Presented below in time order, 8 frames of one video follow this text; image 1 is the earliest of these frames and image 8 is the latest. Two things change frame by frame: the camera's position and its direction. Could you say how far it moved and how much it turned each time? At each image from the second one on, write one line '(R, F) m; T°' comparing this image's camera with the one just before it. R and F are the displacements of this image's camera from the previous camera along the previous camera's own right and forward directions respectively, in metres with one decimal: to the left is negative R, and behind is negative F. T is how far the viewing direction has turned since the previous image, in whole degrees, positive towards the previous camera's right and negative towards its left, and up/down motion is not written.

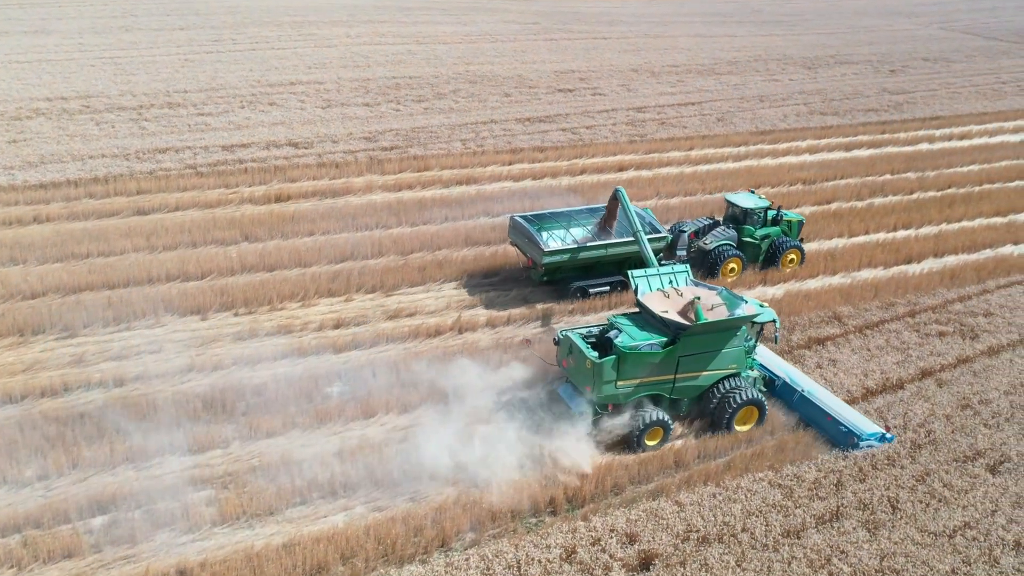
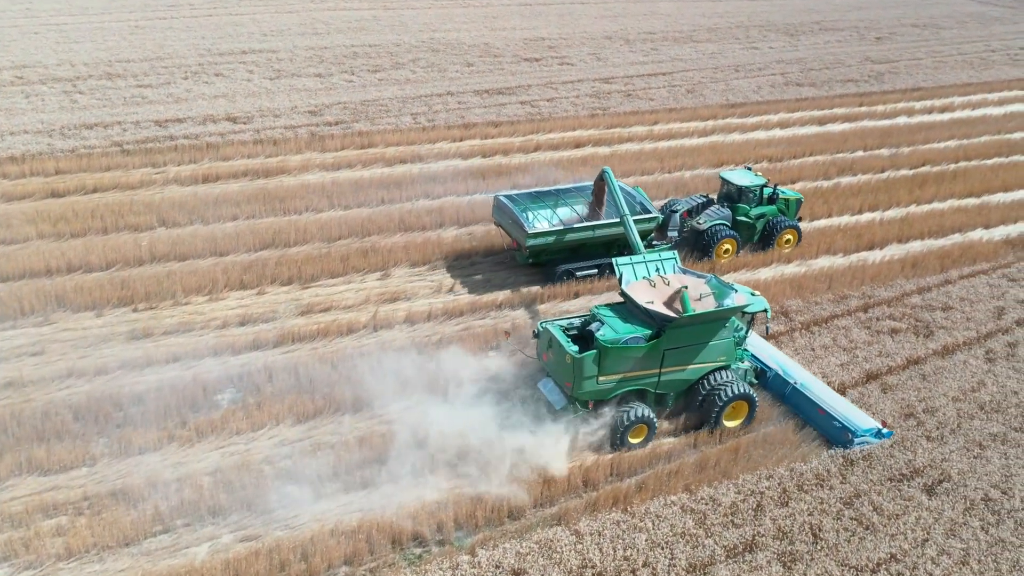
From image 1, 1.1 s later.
(+1.1, +0.9) m; 0°
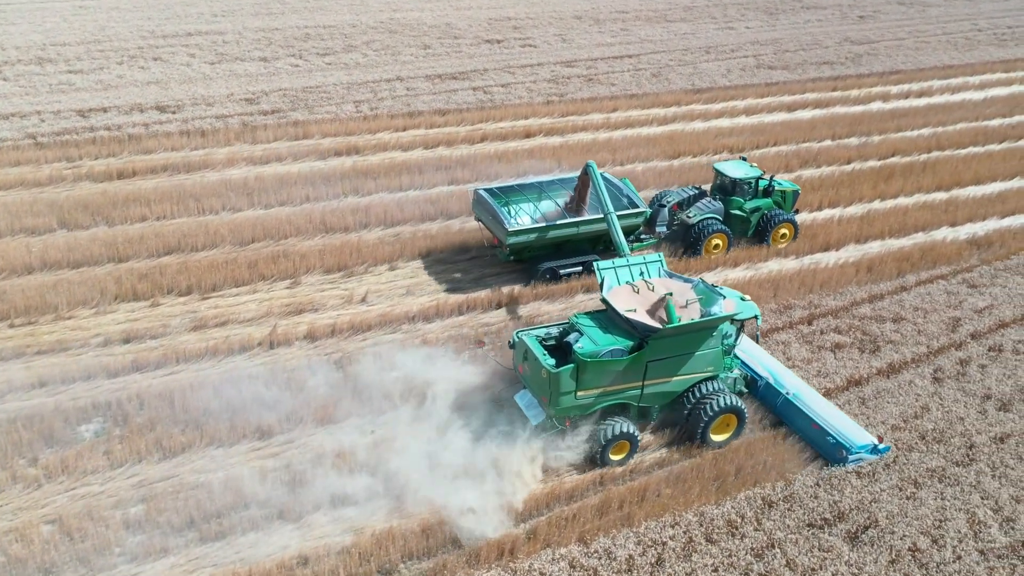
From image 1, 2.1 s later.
(+1.2, +1.0) m; 0°
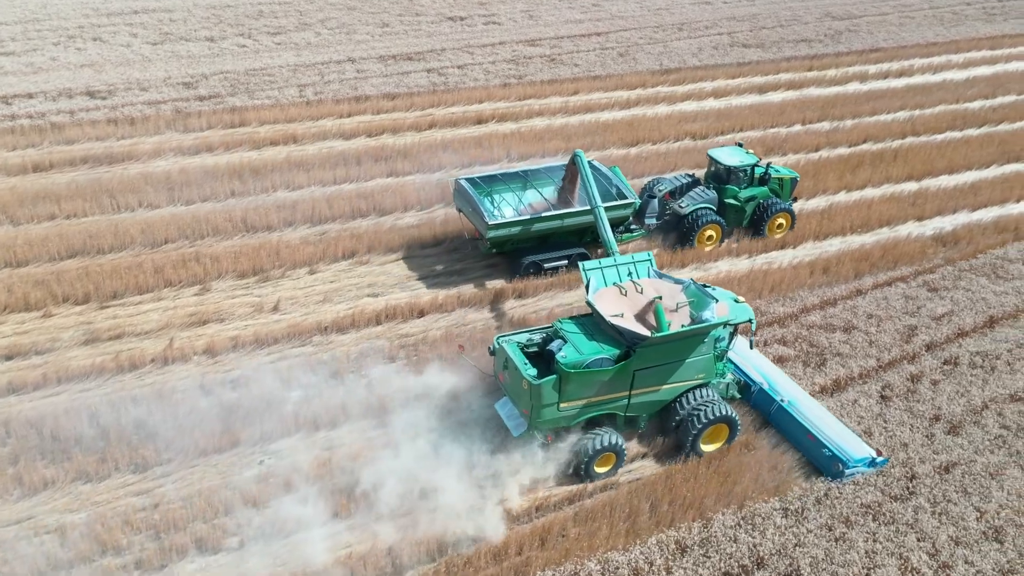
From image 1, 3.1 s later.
(+1.0, +0.9) m; 0°
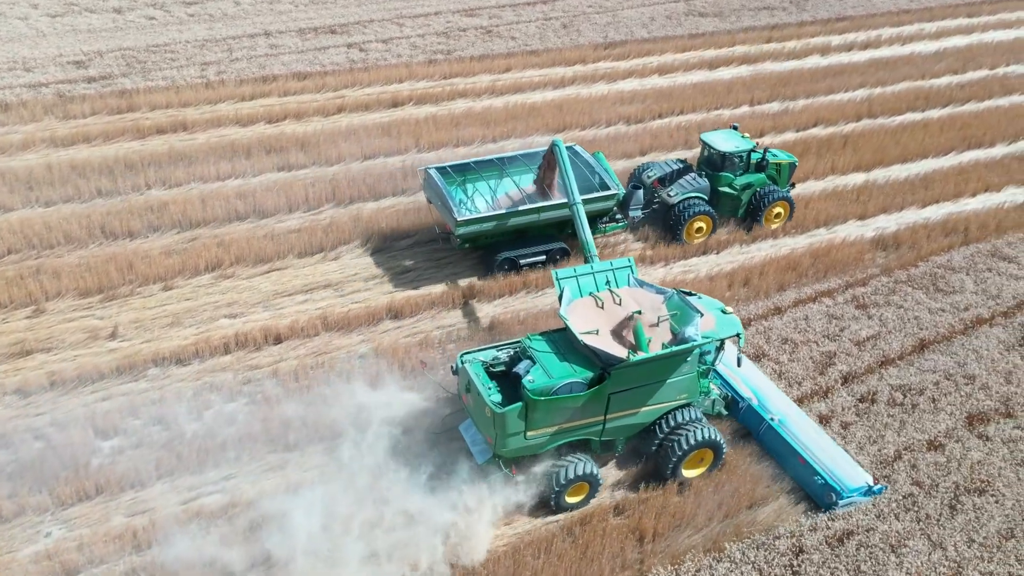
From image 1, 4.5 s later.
(+1.6, +1.3) m; 0°
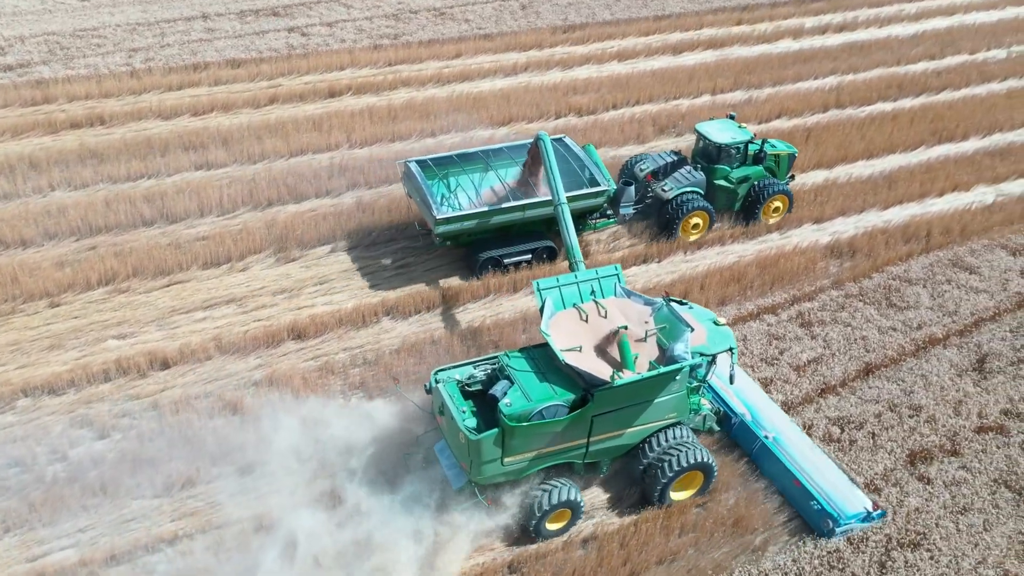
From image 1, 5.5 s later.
(+1.0, +0.8) m; 0°
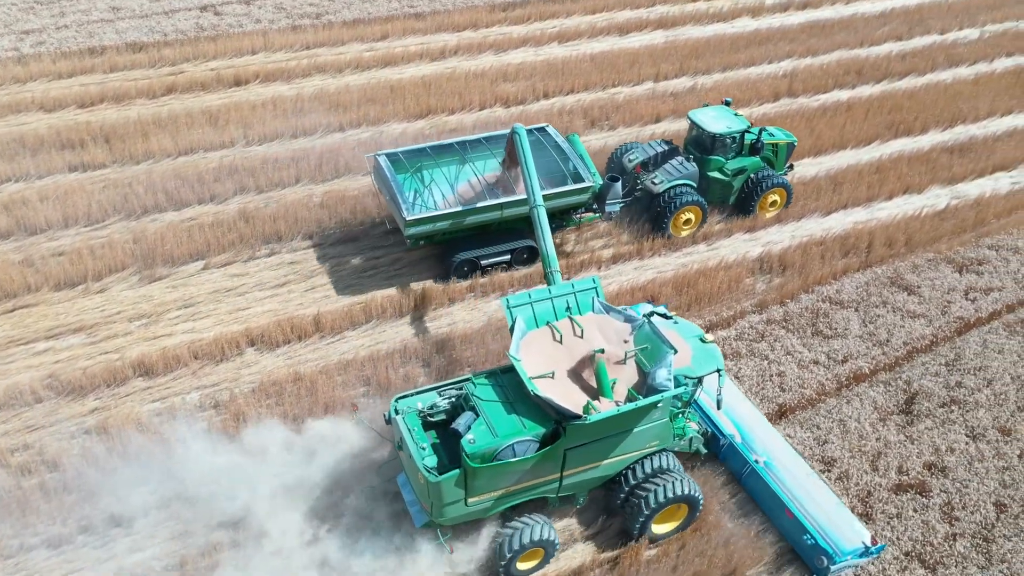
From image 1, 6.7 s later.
(+1.3, +1.1) m; 0°
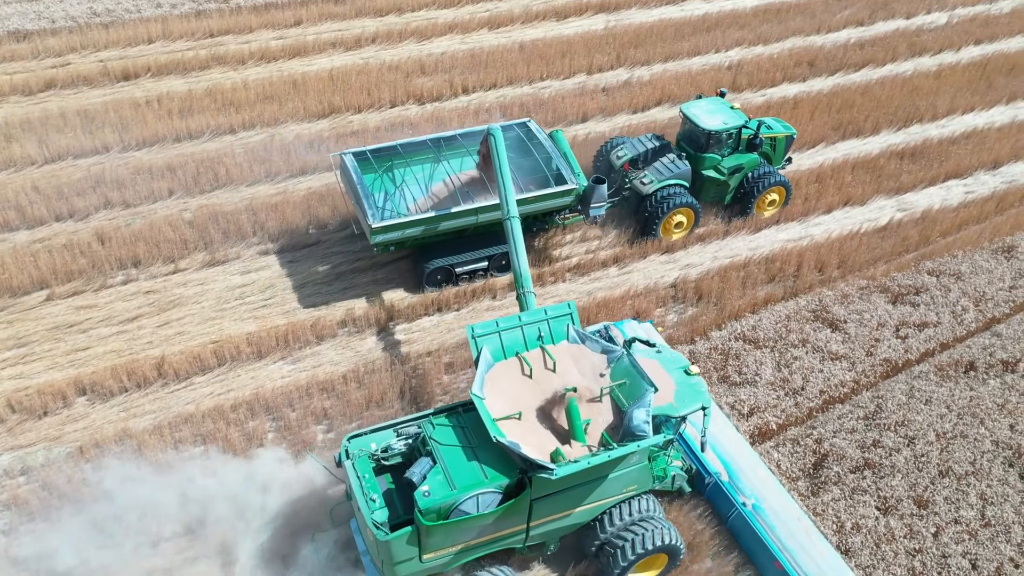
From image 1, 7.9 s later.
(+1.3, +1.1) m; 0°
